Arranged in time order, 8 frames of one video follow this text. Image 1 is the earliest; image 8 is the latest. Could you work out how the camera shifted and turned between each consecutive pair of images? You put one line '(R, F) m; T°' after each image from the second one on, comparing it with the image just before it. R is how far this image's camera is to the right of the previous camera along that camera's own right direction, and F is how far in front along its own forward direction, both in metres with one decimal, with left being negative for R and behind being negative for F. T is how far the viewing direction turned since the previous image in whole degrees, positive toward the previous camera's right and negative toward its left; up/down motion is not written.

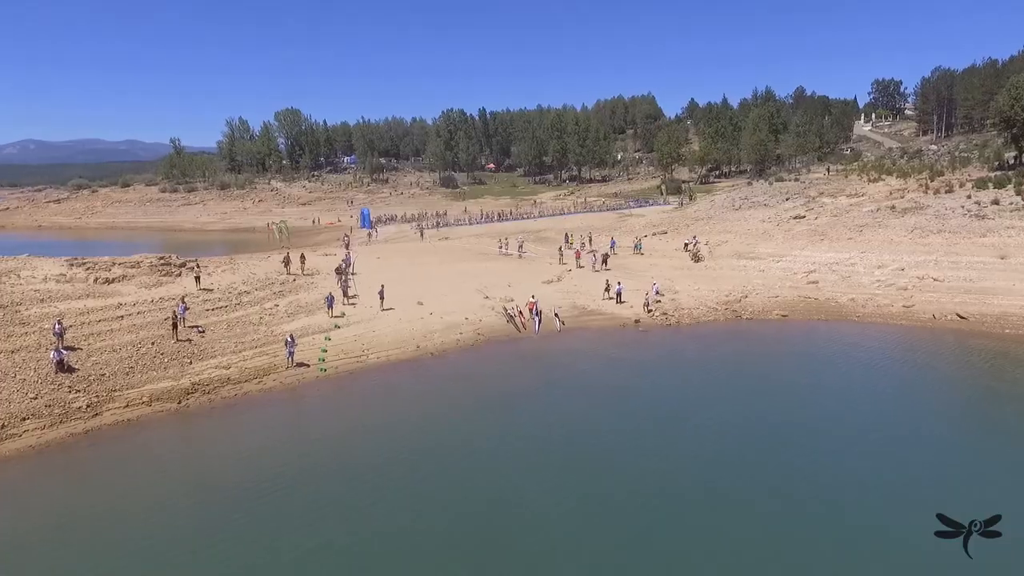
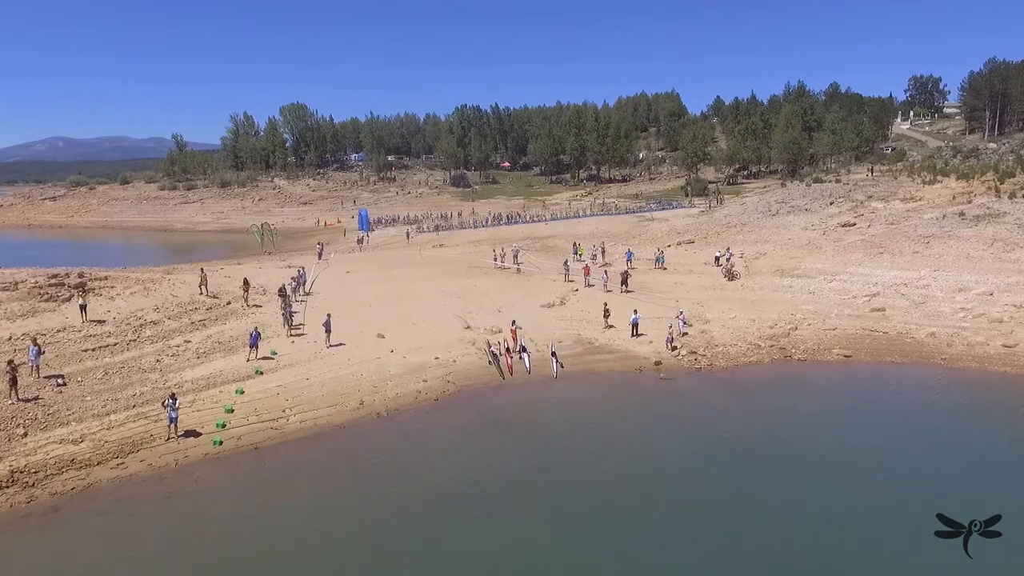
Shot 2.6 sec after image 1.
(+1.3, +7.8) m; -2°
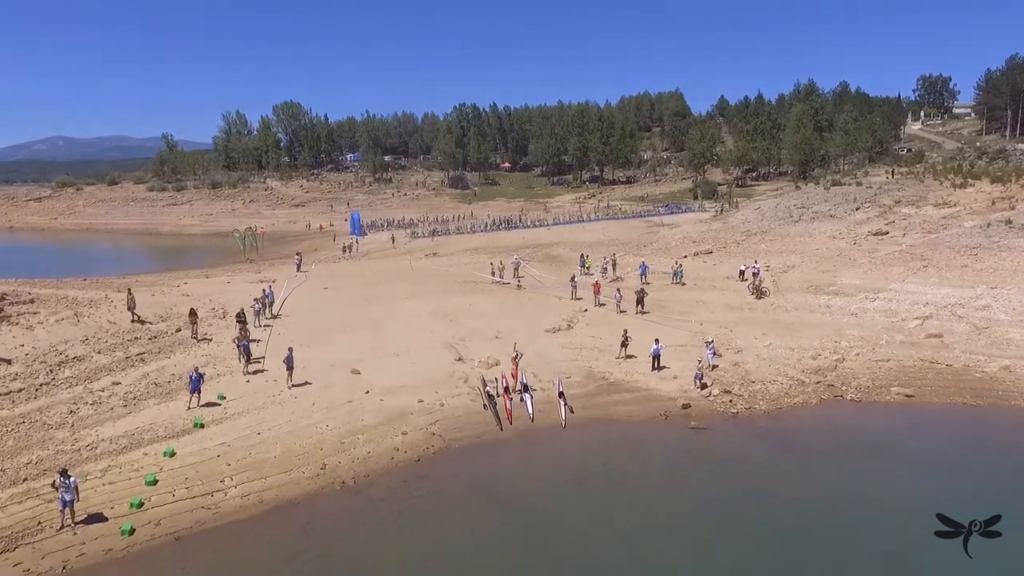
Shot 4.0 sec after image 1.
(0.0, +4.5) m; 0°
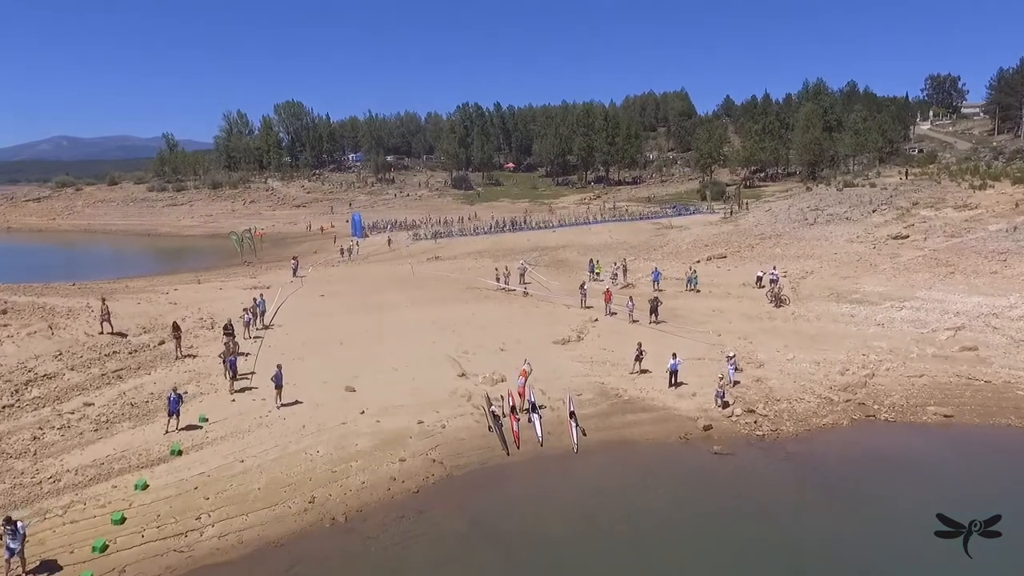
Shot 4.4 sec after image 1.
(-0.1, +1.7) m; 0°
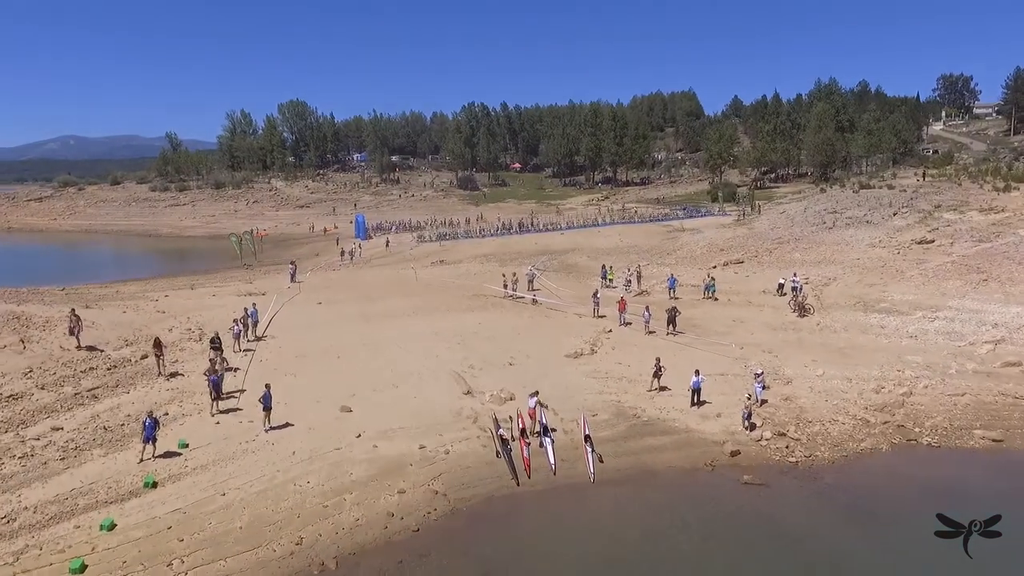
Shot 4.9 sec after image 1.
(-0.1, +1.8) m; 0°
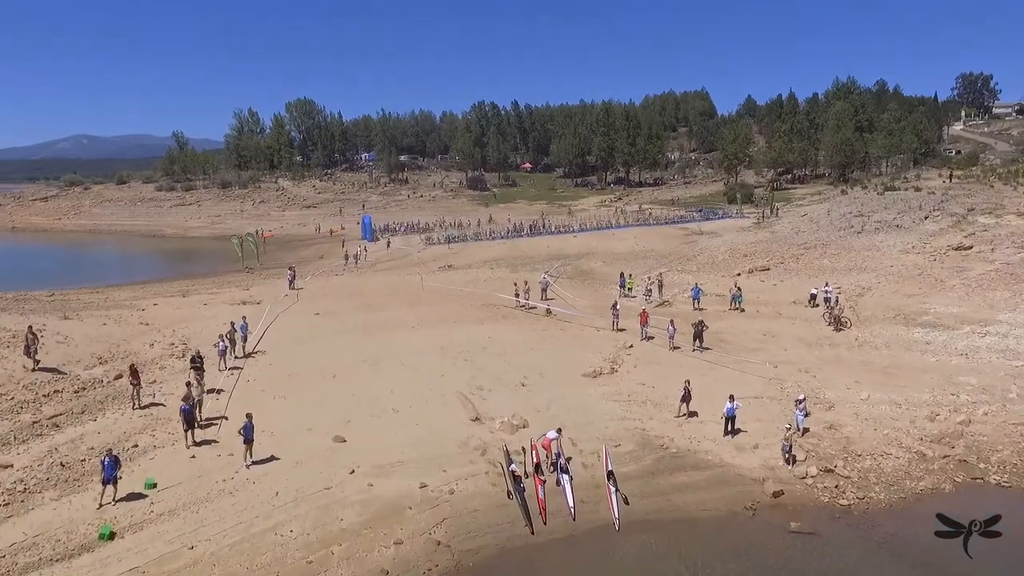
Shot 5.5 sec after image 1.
(-0.1, +2.2) m; -1°
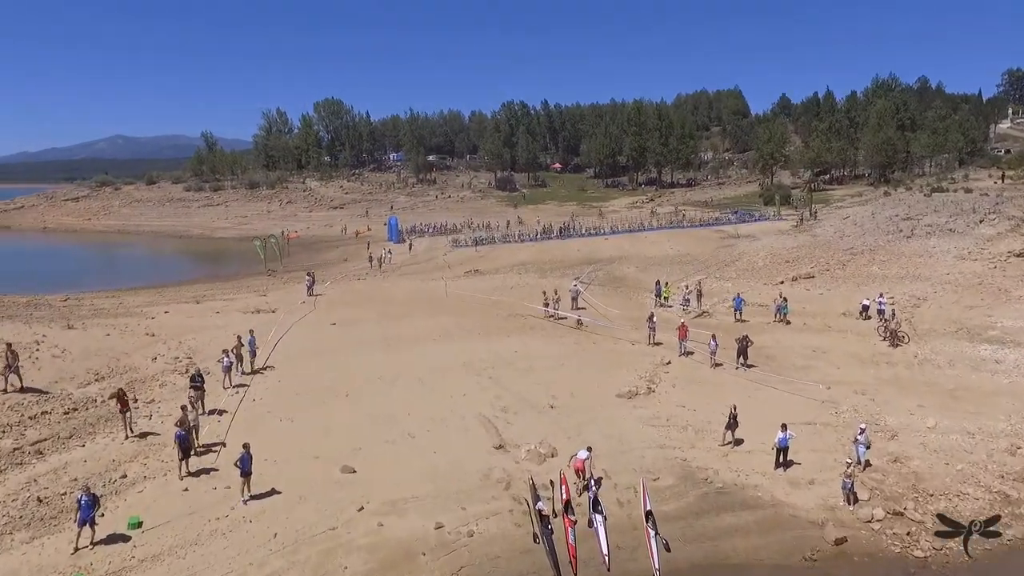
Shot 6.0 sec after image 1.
(0.0, +1.8) m; -2°
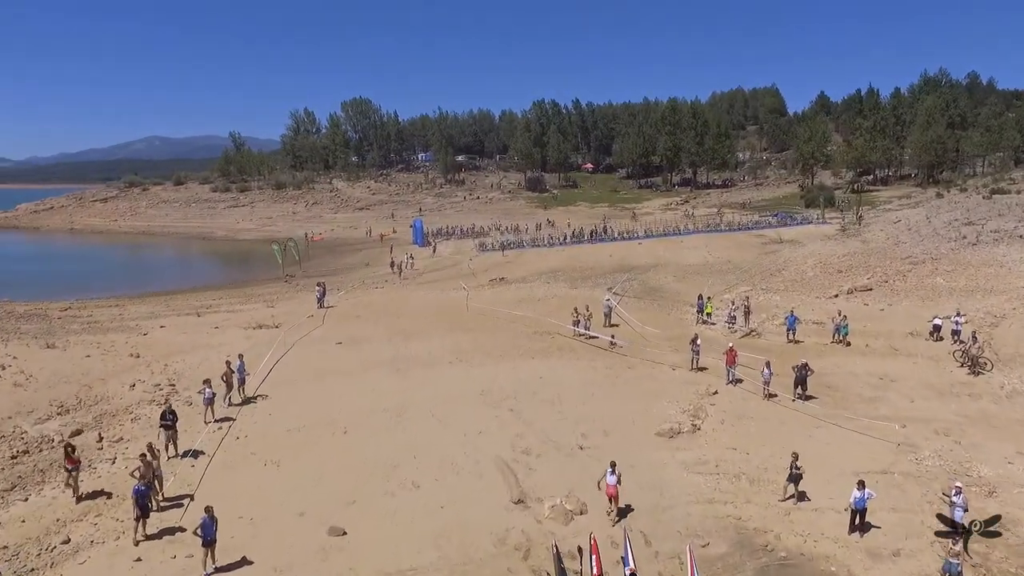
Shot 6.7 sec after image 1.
(+0.2, +2.8) m; -2°
